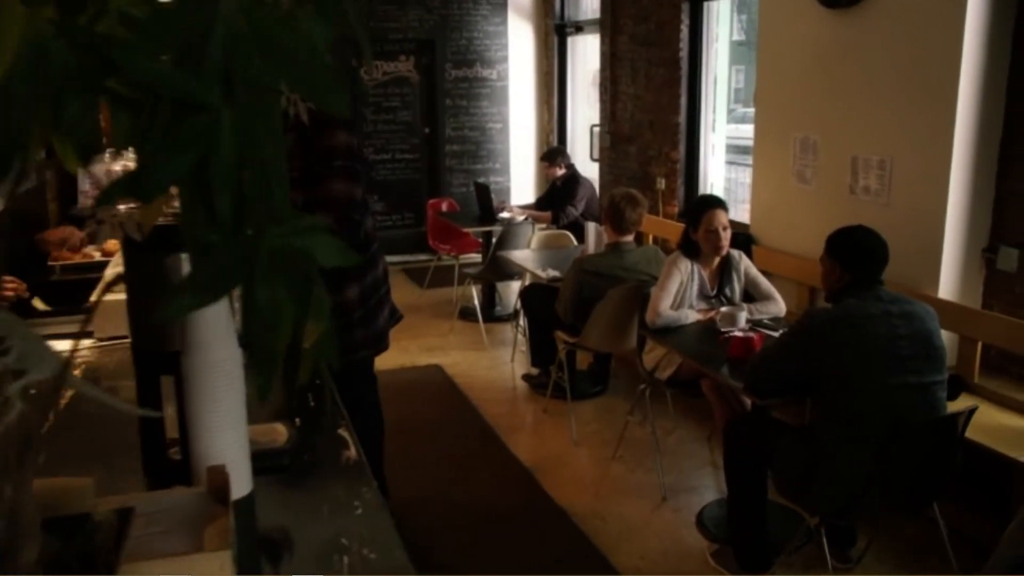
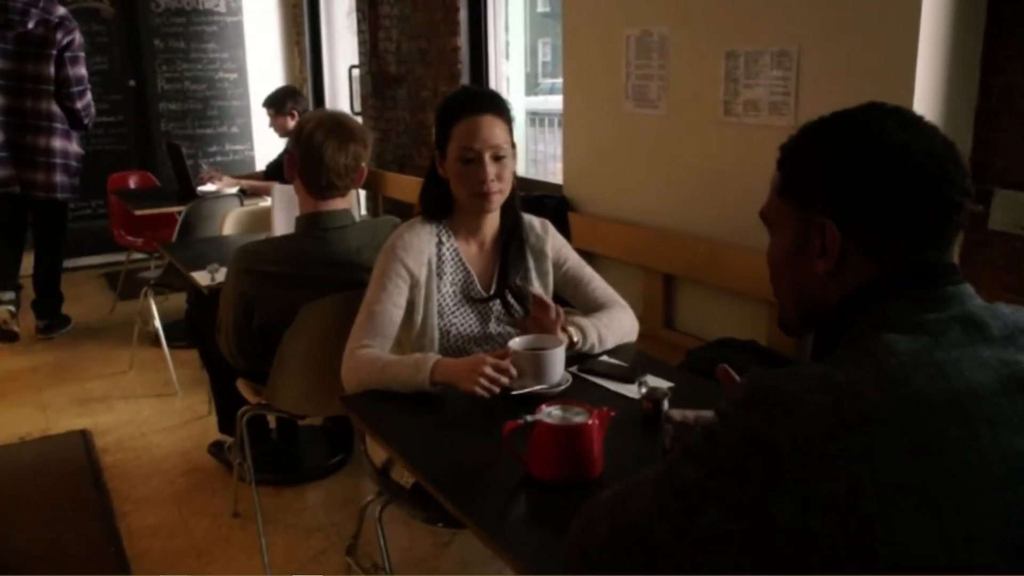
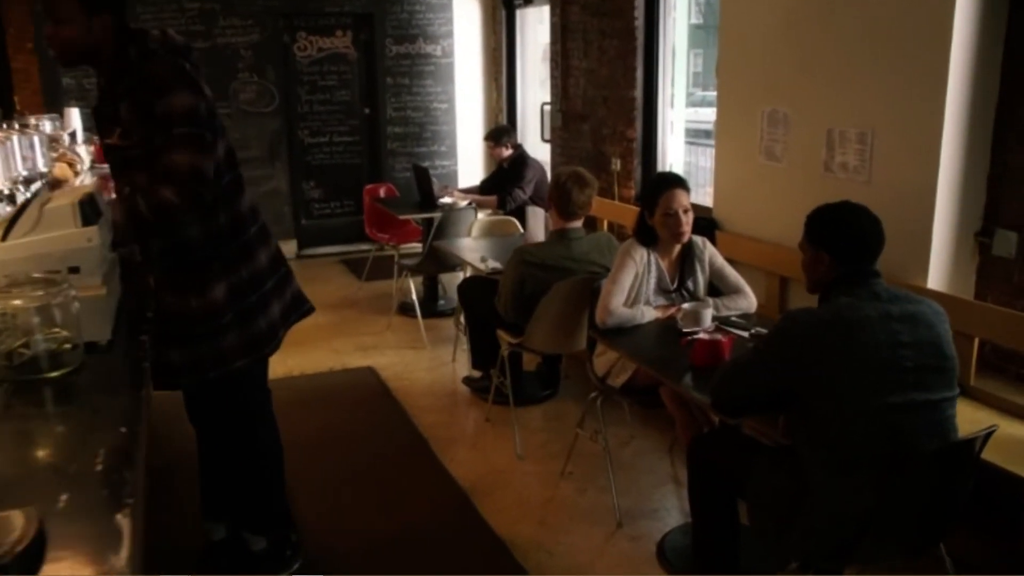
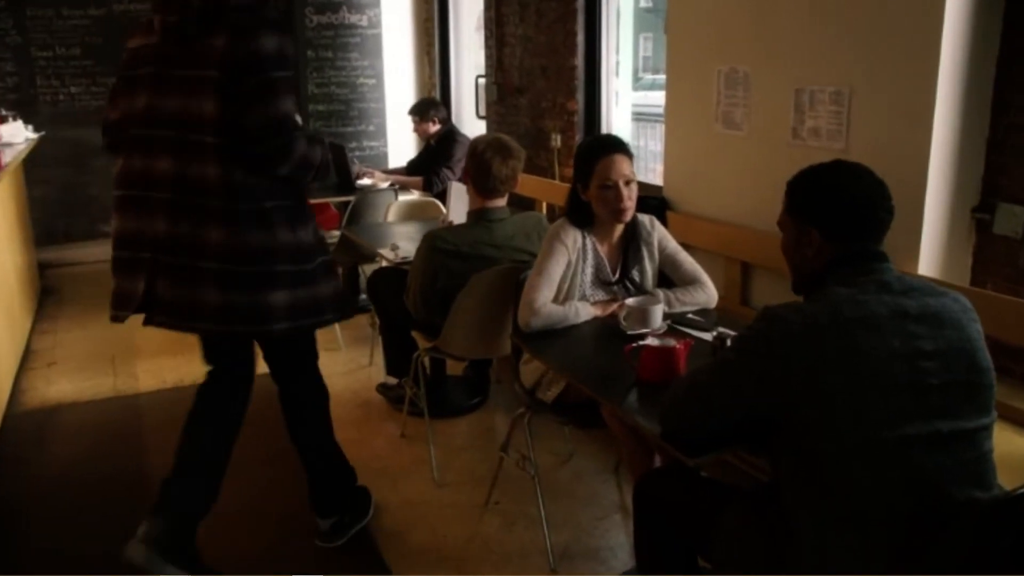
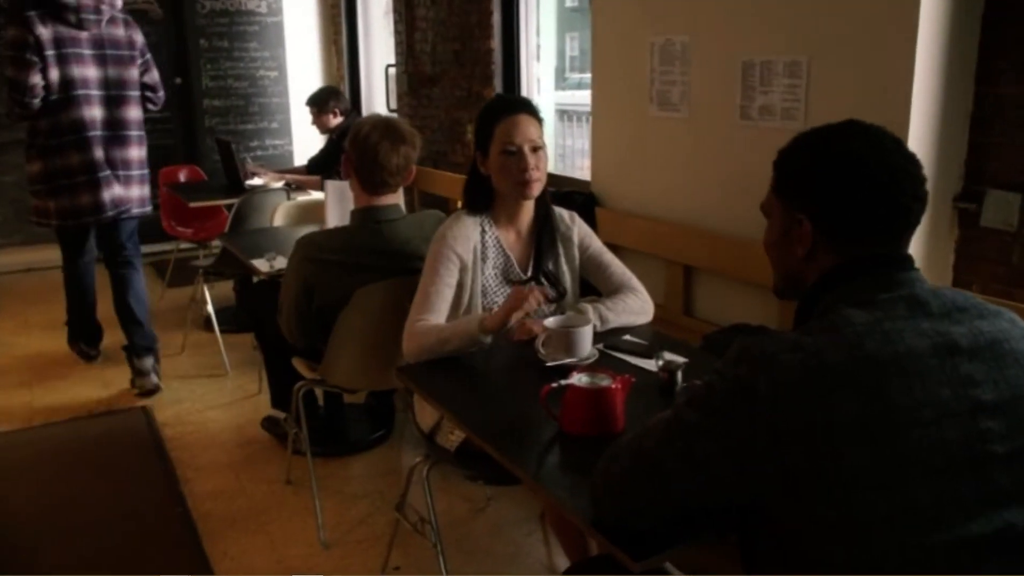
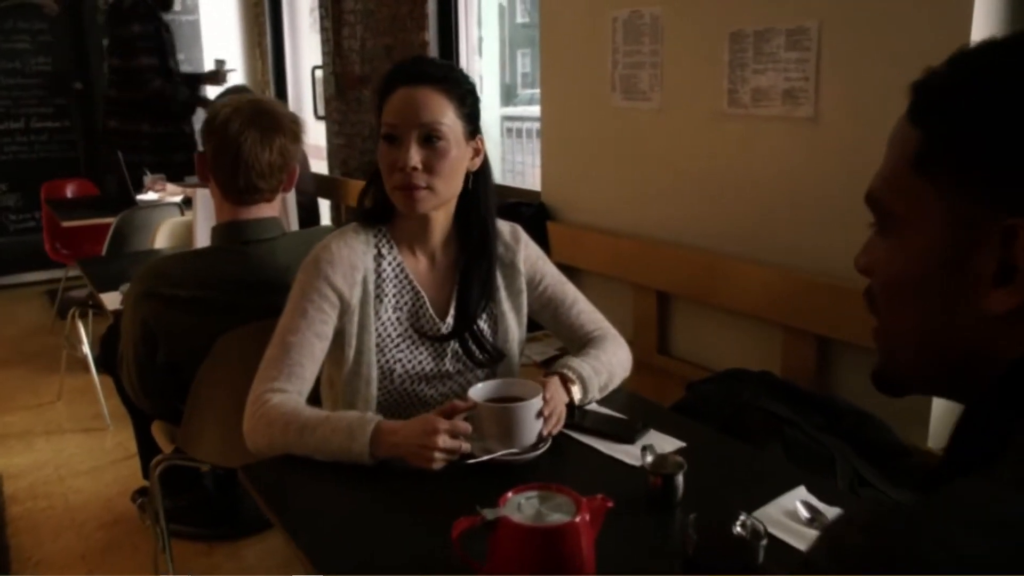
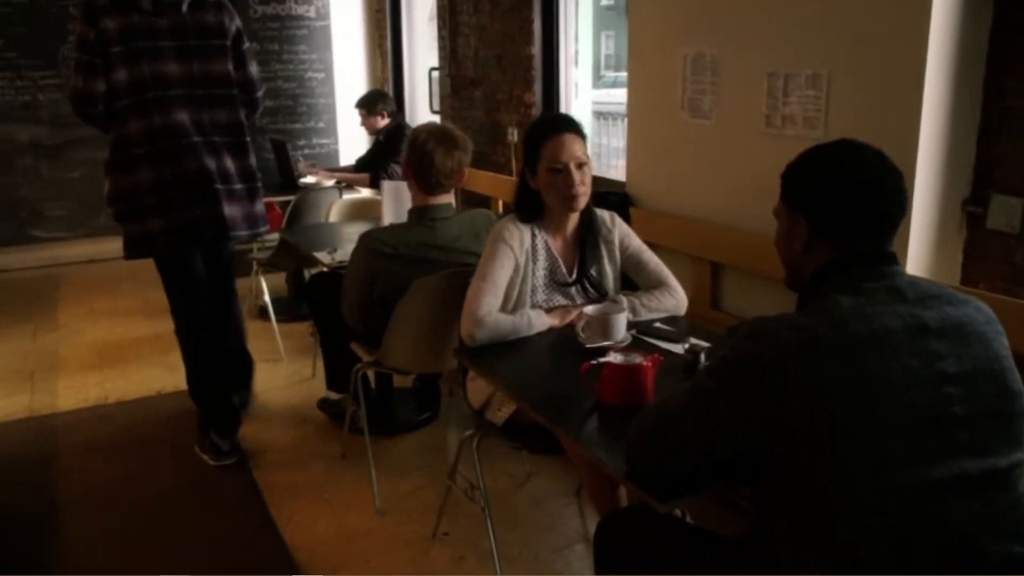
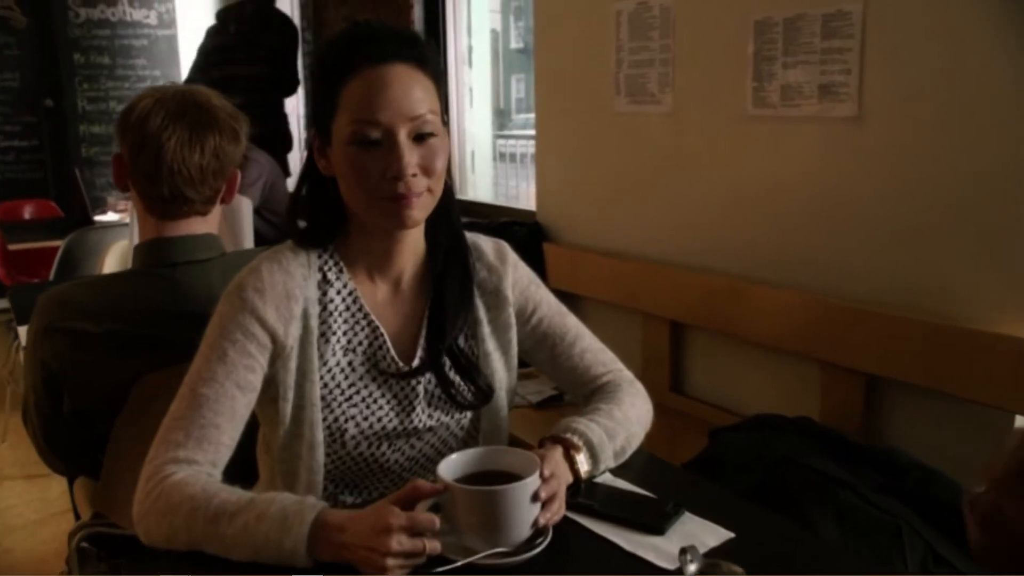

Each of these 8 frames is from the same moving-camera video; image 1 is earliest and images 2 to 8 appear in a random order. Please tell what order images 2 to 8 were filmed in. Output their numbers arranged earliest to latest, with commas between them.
3, 4, 7, 5, 2, 6, 8
